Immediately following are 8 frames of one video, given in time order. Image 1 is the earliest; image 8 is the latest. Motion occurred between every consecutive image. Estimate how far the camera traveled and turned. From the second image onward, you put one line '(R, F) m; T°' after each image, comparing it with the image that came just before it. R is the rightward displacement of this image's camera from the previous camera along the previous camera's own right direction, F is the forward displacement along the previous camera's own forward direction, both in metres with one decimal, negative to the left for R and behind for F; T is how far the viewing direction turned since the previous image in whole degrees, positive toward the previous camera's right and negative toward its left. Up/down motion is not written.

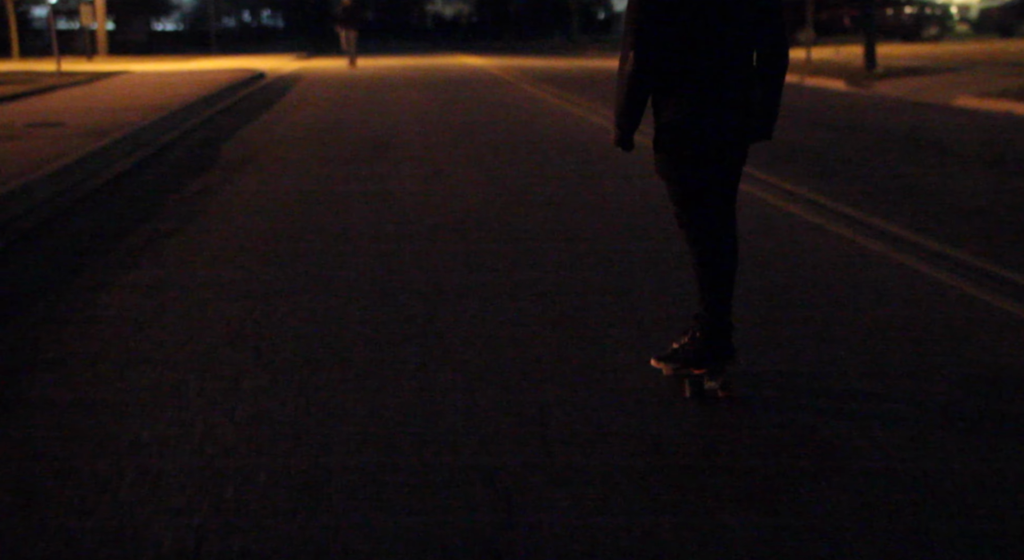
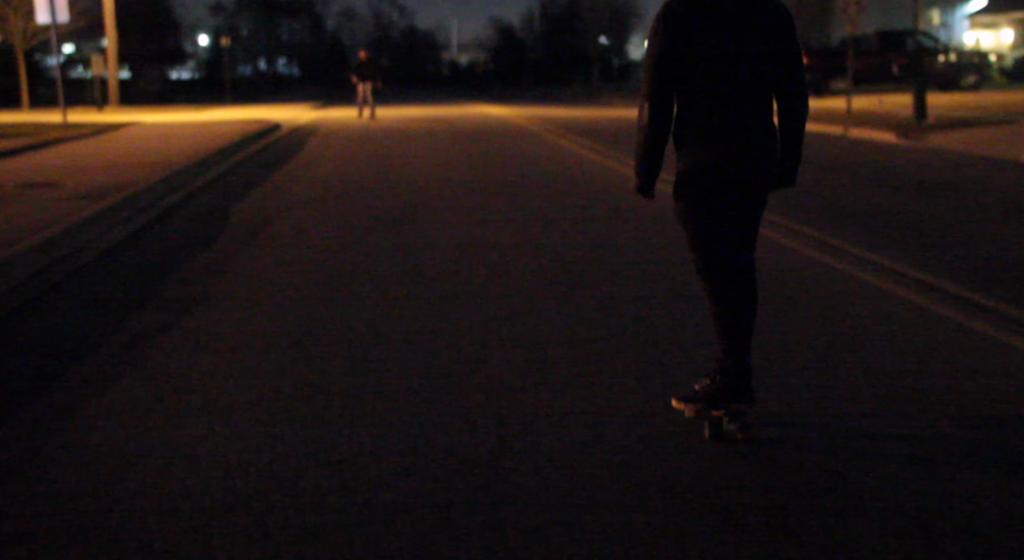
(-0.3, +1.3) m; -1°
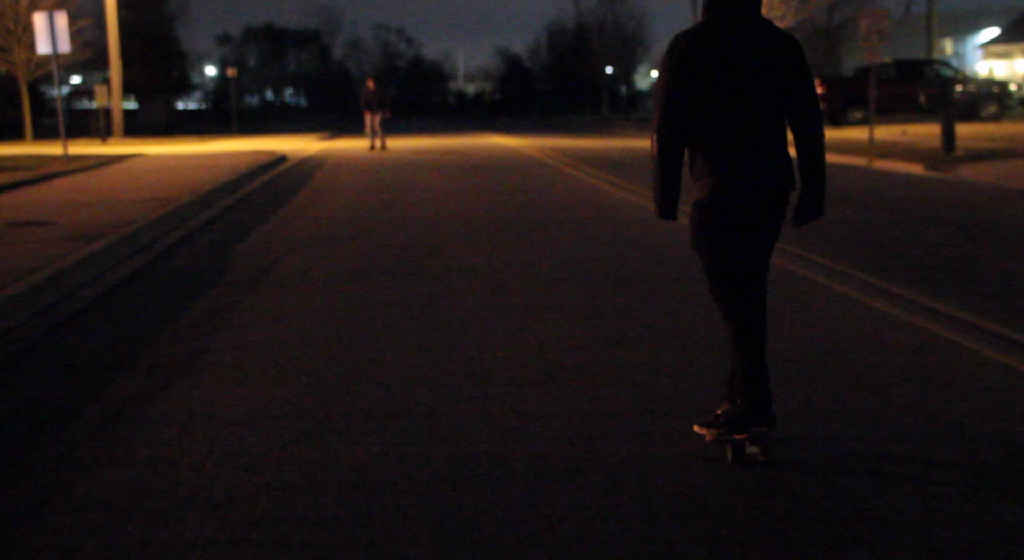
(-0.1, +0.7) m; 0°
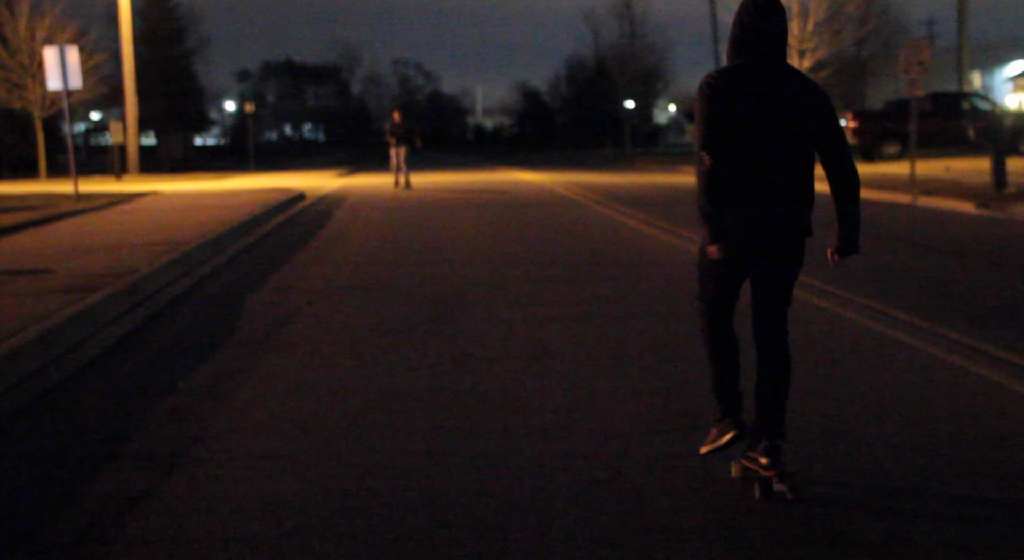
(-0.2, +0.9) m; -1°
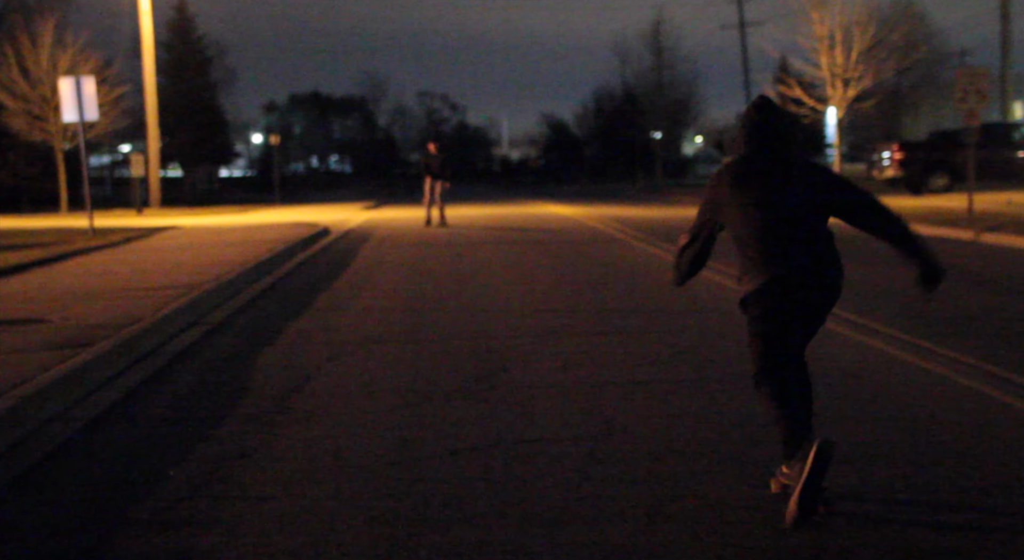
(-0.2, +1.1) m; -1°
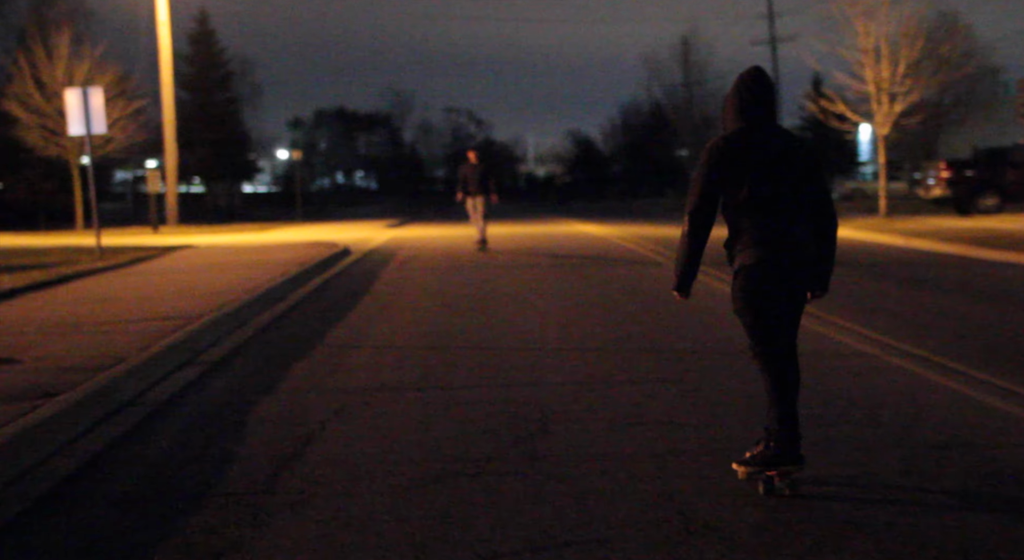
(-0.1, +1.3) m; -1°
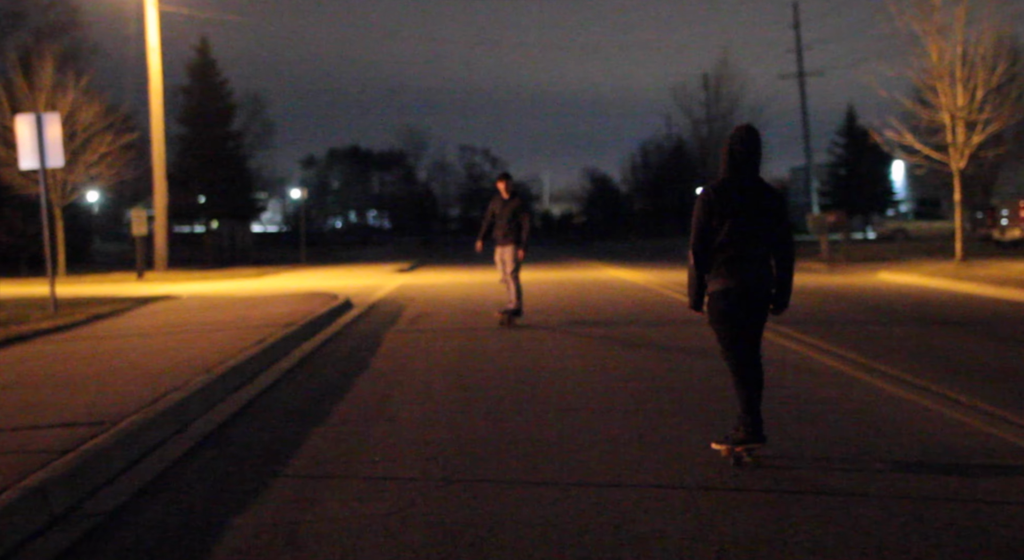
(-0.2, +3.2) m; -1°
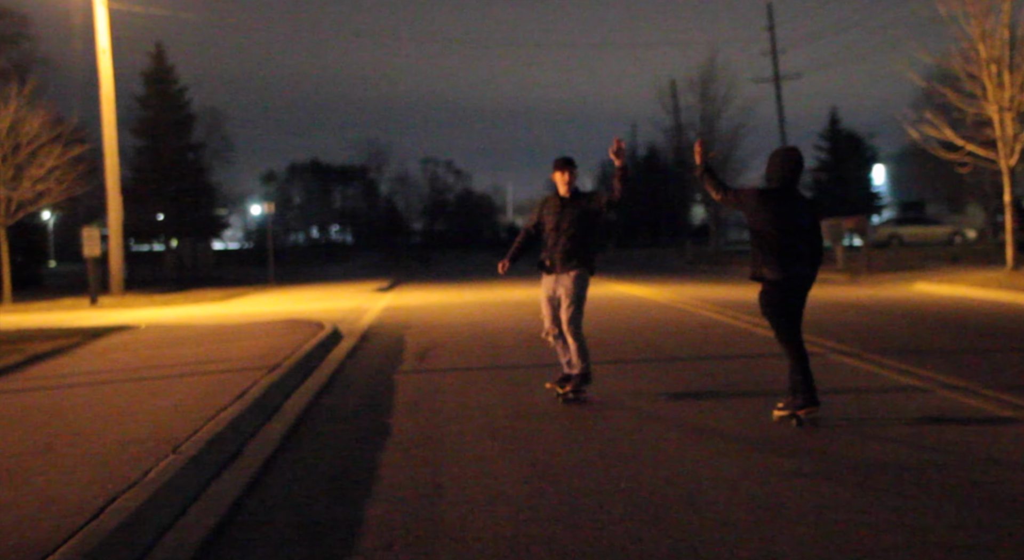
(-0.8, +2.7) m; +2°
